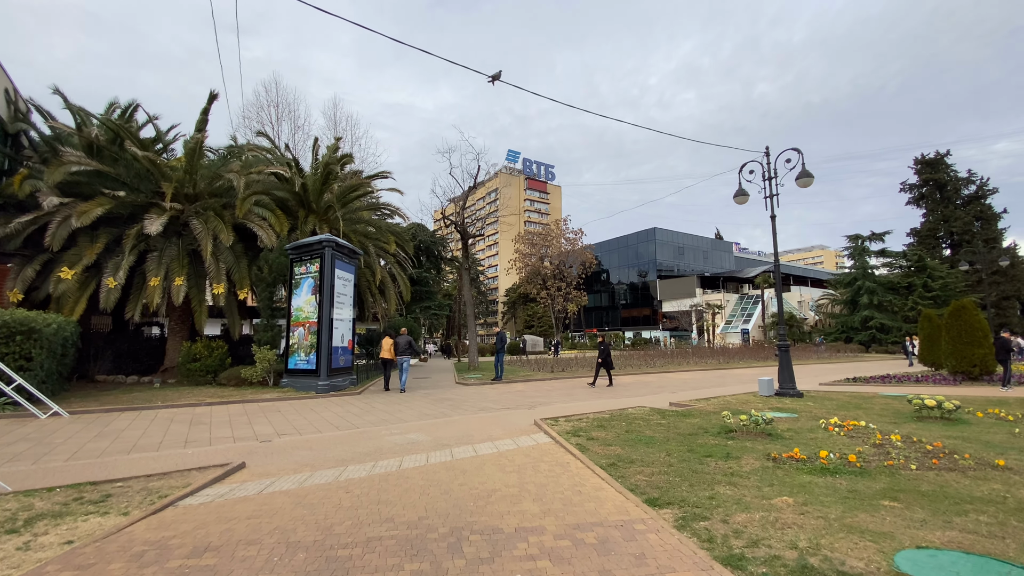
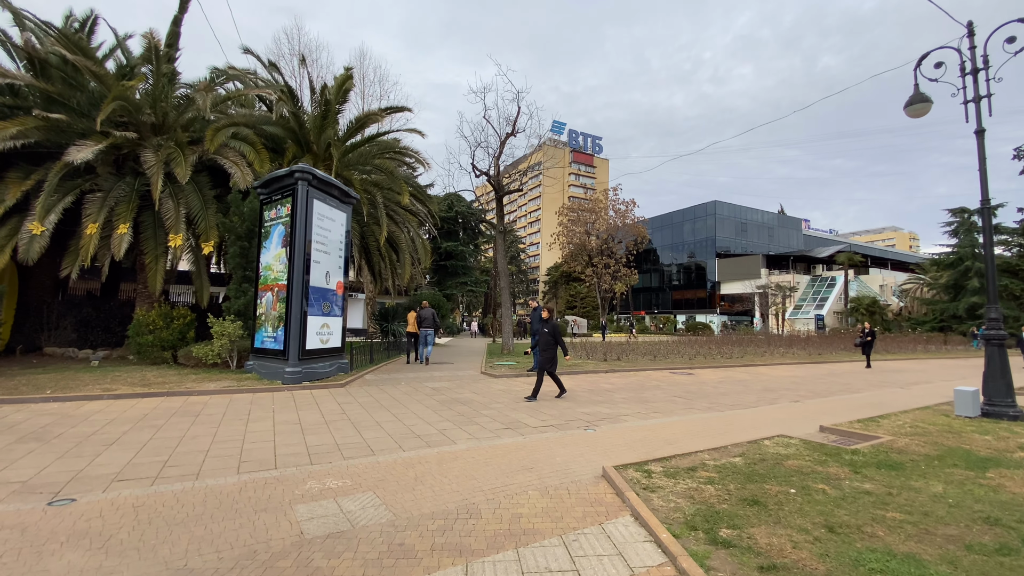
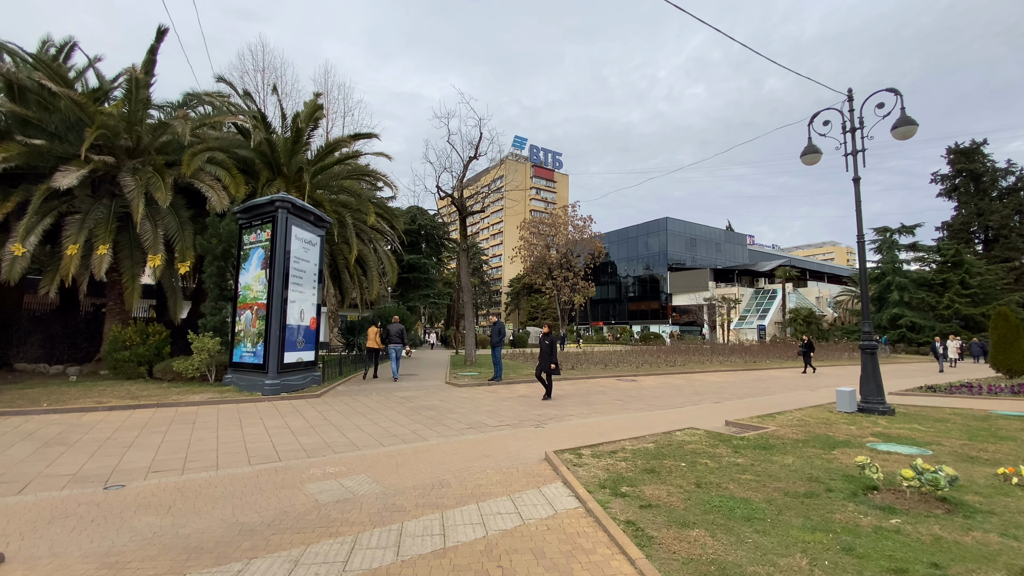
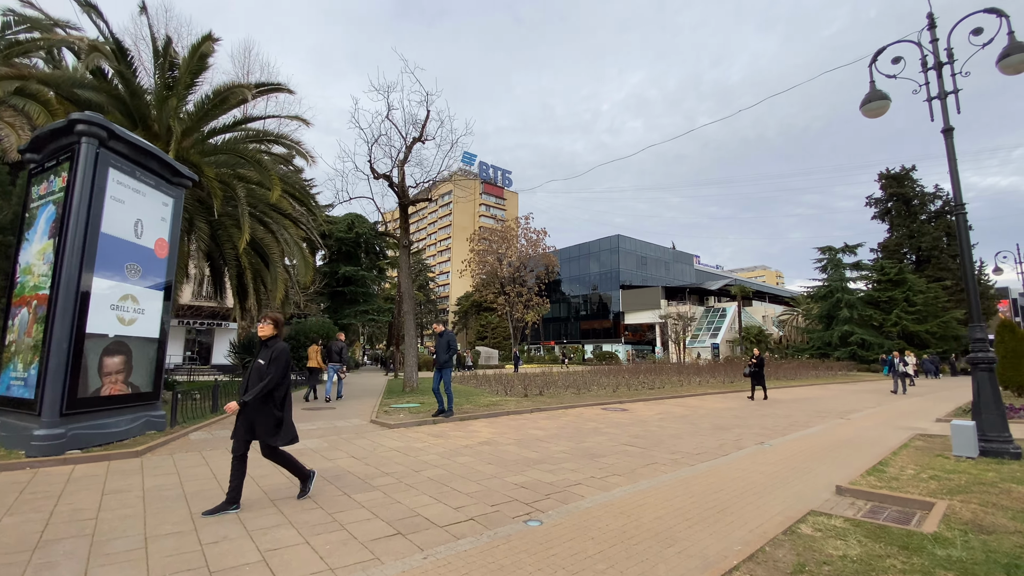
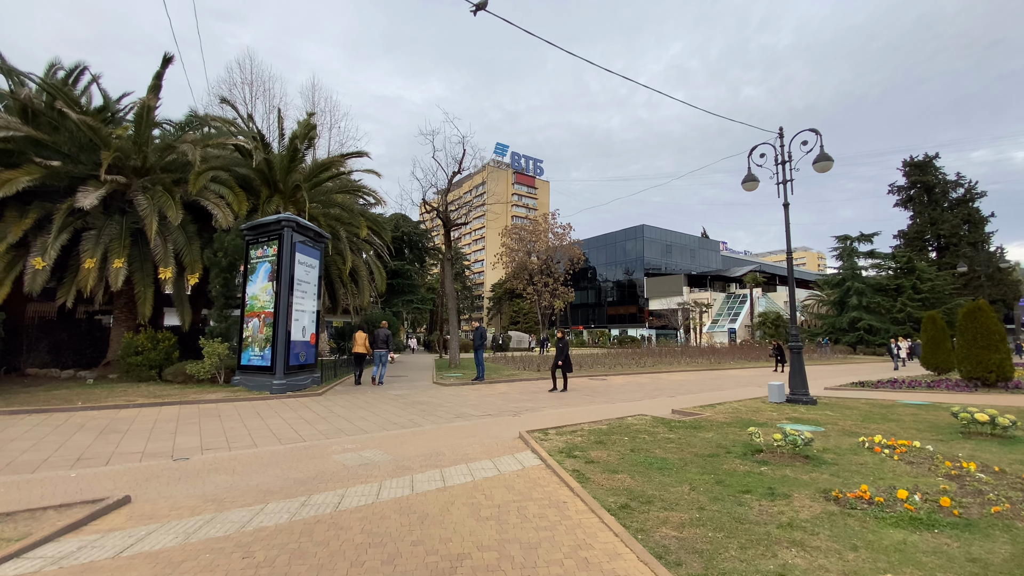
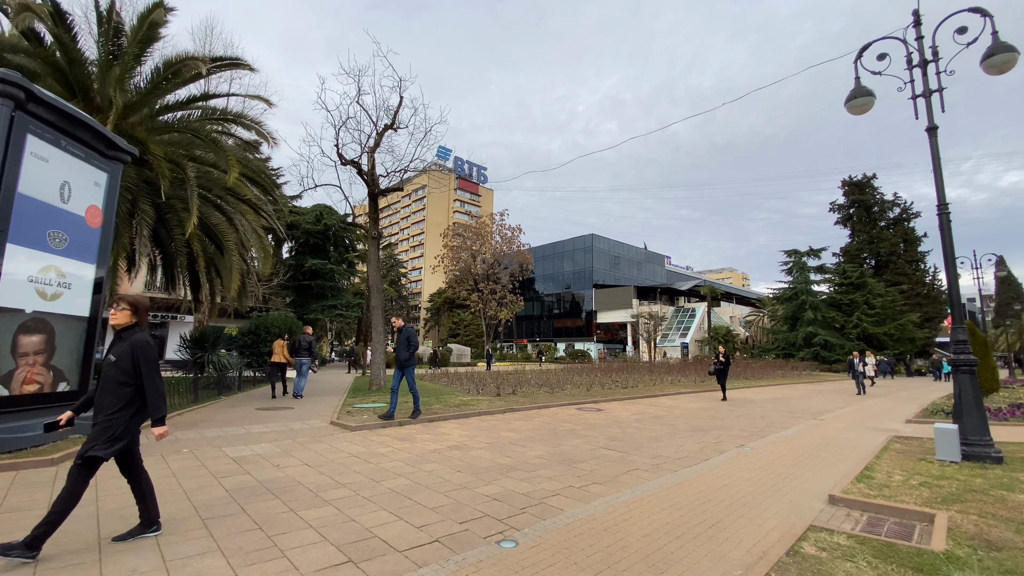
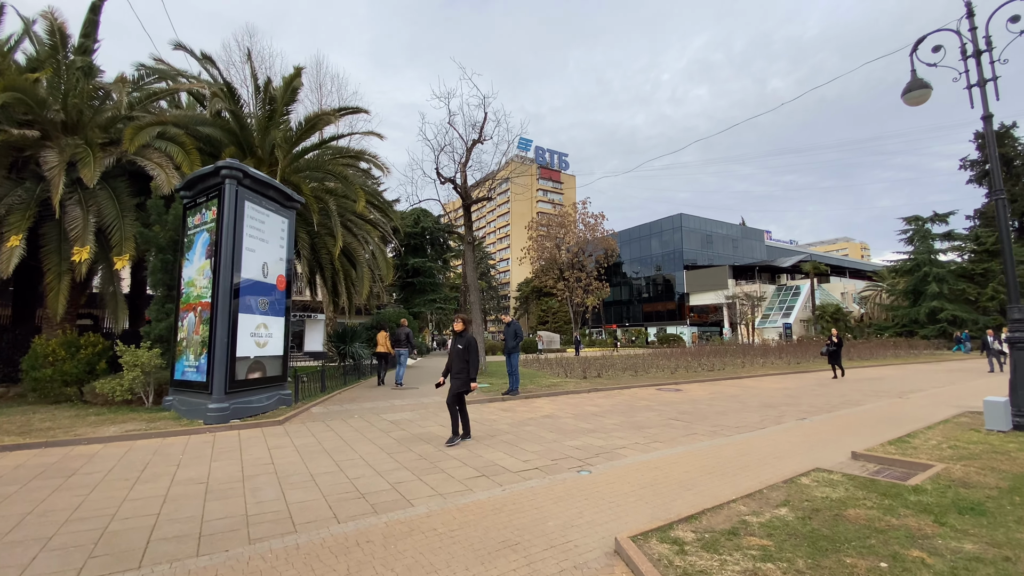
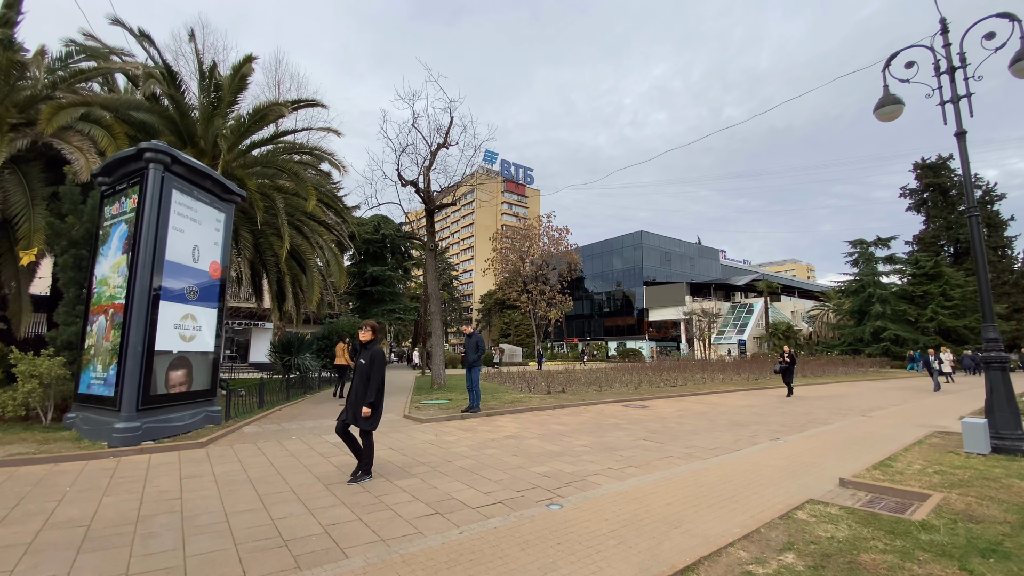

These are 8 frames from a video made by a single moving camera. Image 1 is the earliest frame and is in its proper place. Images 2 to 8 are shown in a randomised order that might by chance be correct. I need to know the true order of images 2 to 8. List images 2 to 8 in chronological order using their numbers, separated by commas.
5, 3, 2, 7, 8, 4, 6
